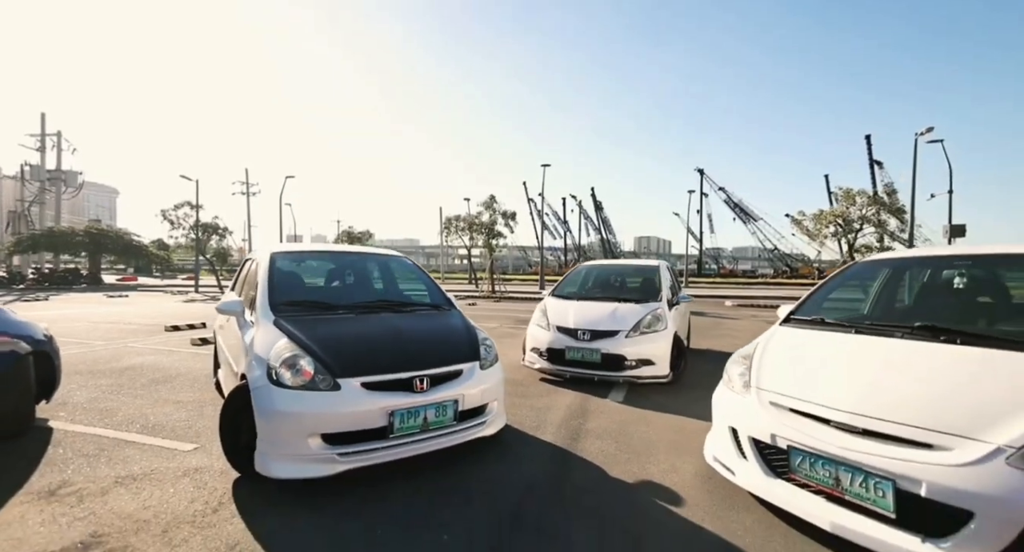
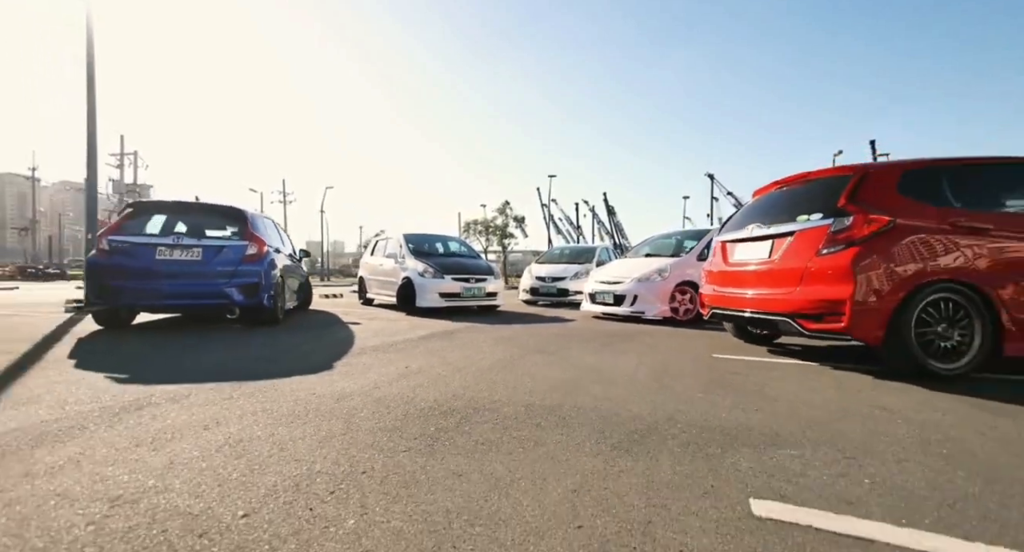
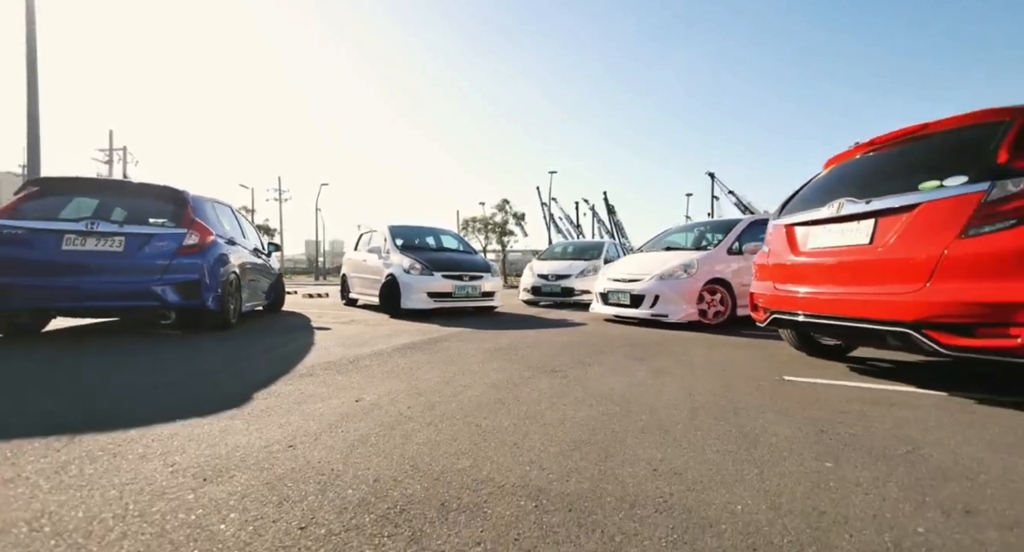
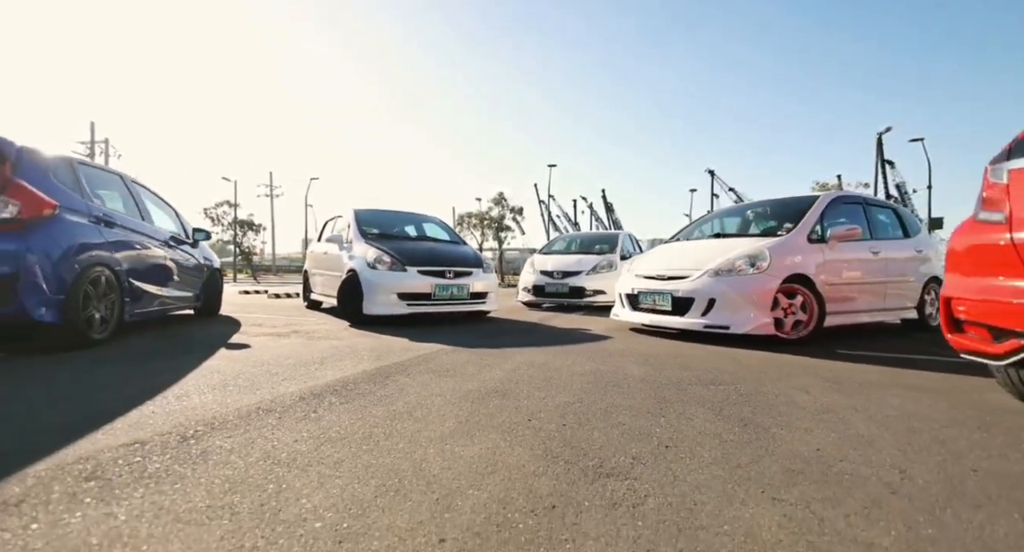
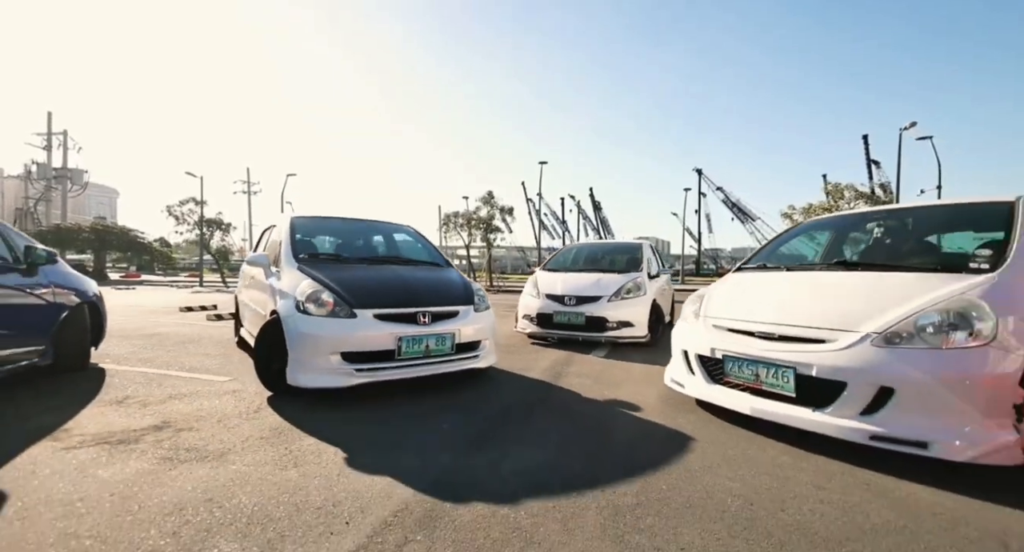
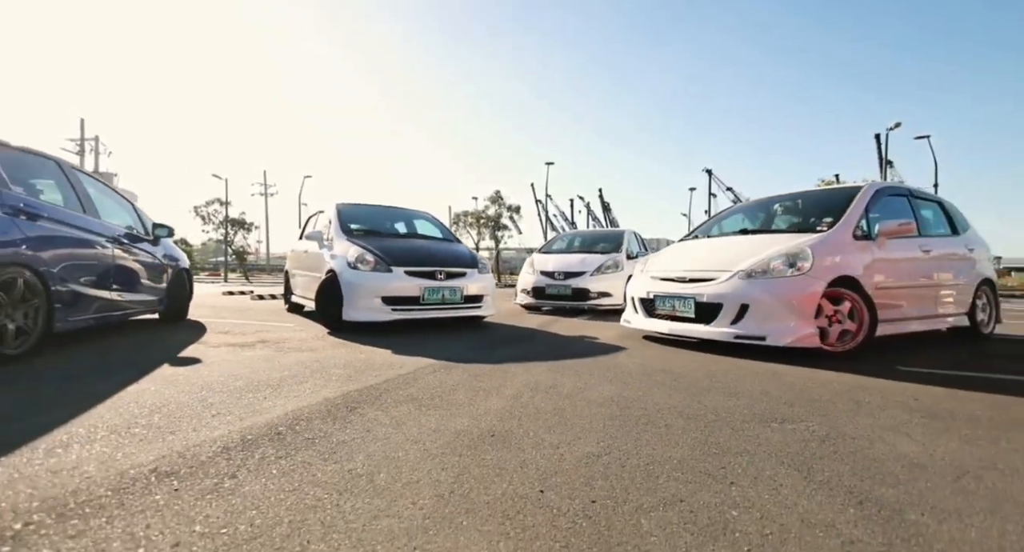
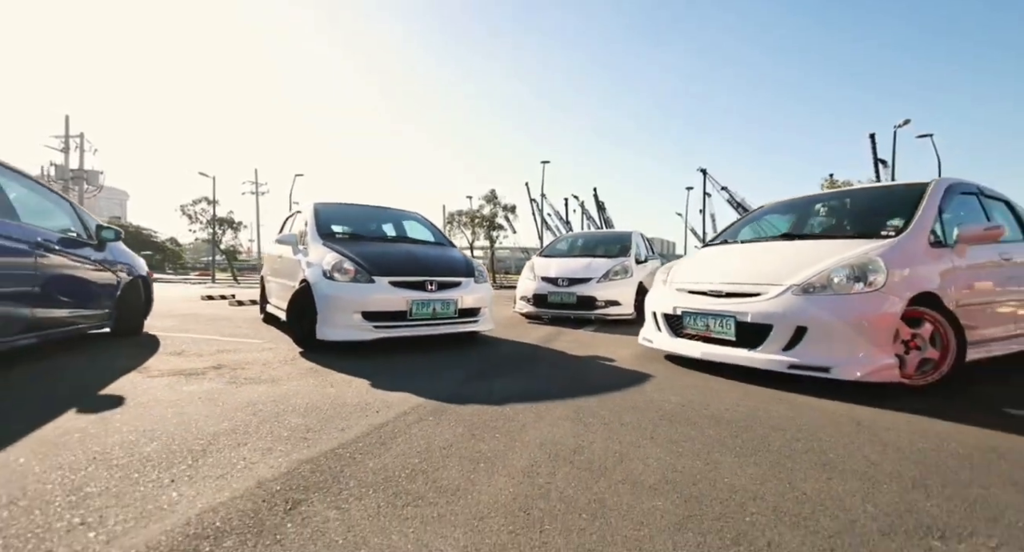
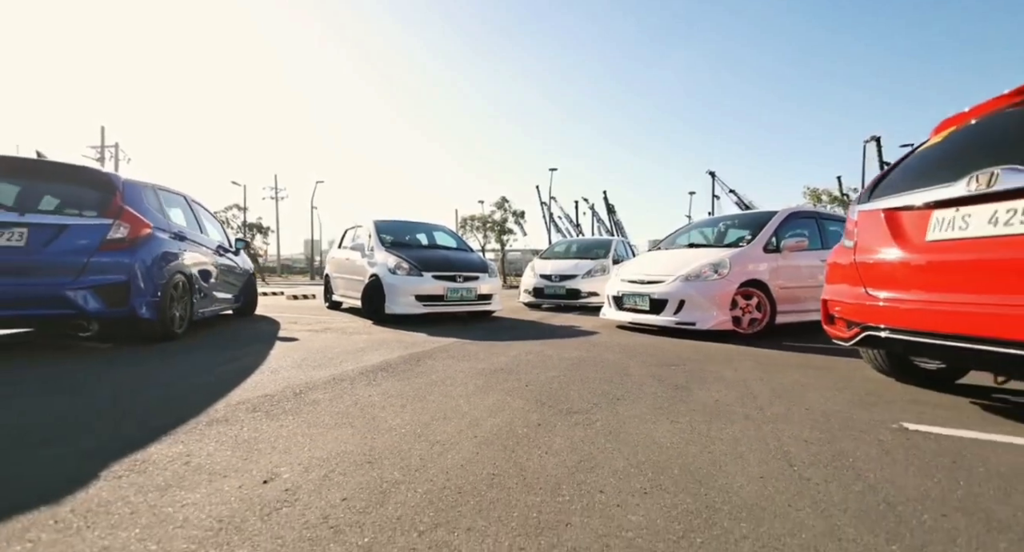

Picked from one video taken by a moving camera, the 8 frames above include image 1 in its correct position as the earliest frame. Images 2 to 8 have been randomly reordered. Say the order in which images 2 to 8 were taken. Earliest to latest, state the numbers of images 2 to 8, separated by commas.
5, 7, 6, 4, 8, 3, 2
